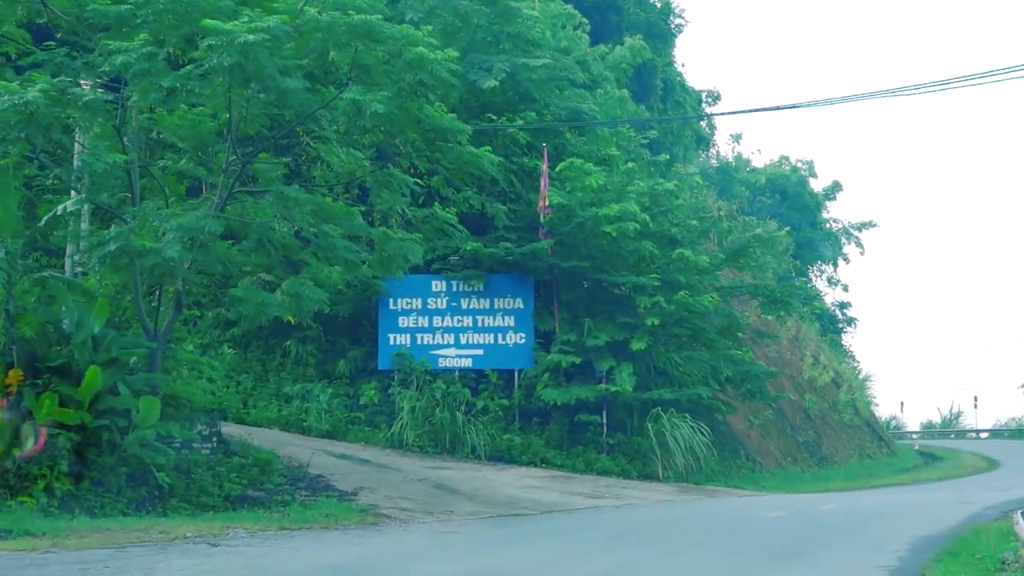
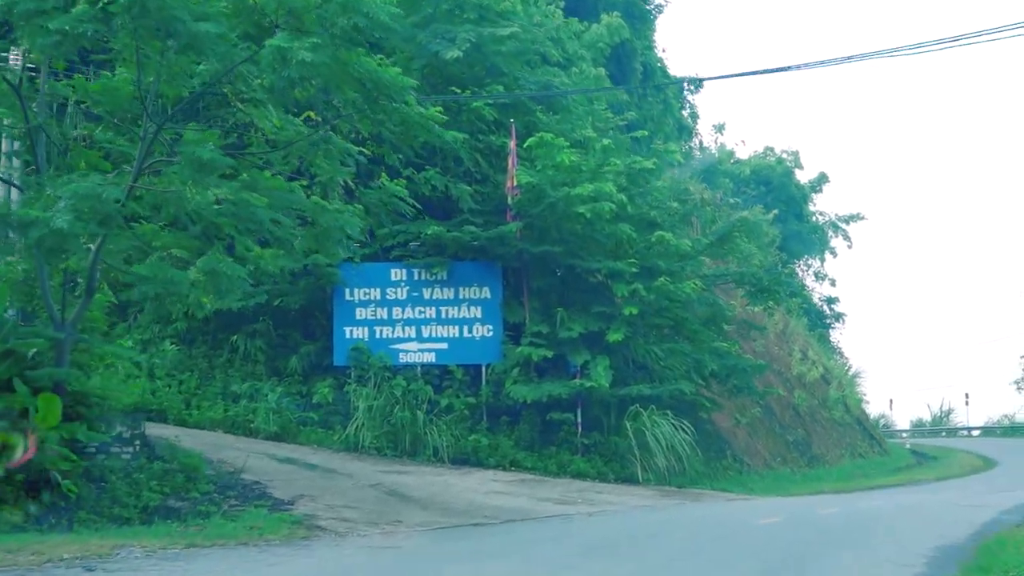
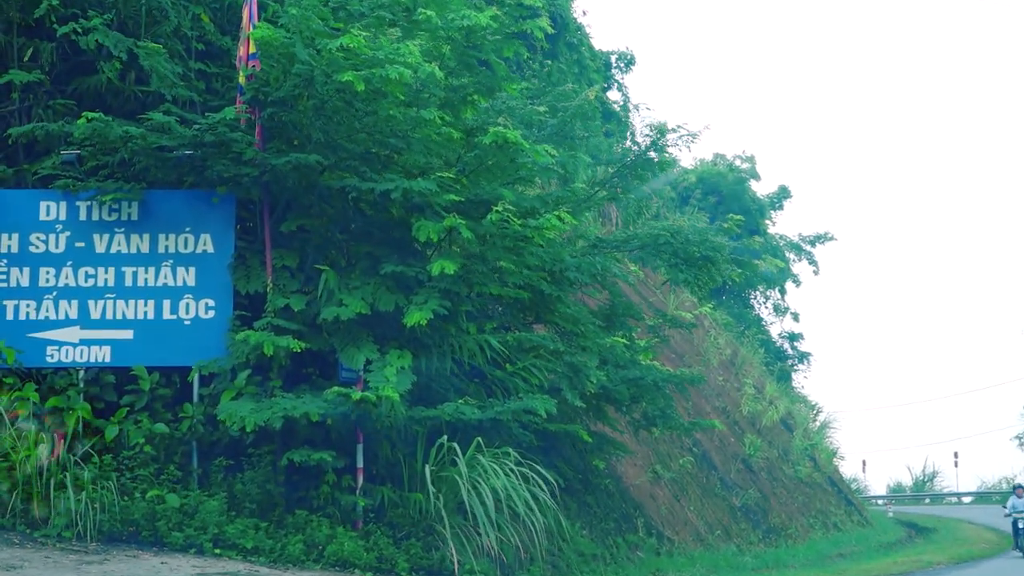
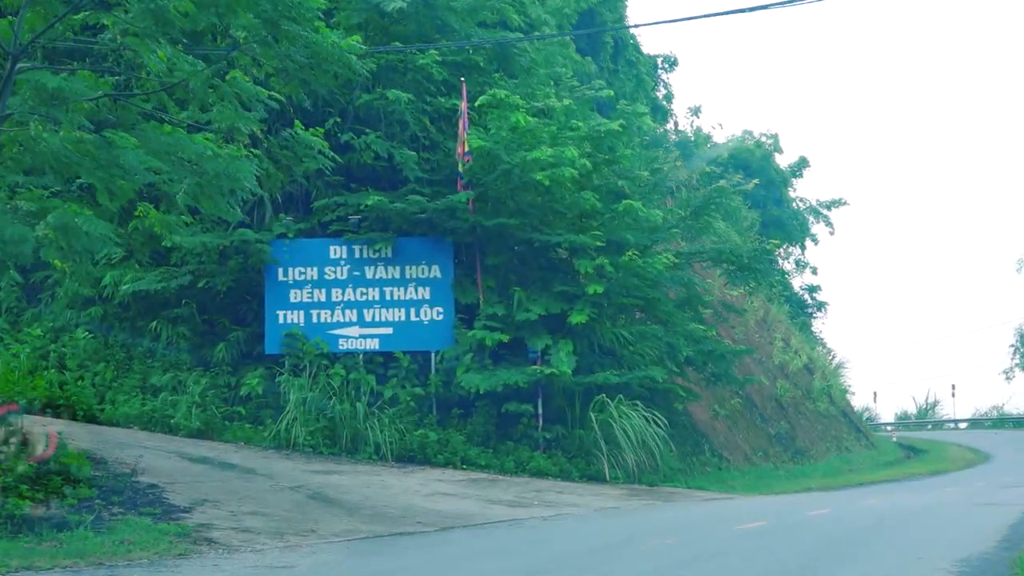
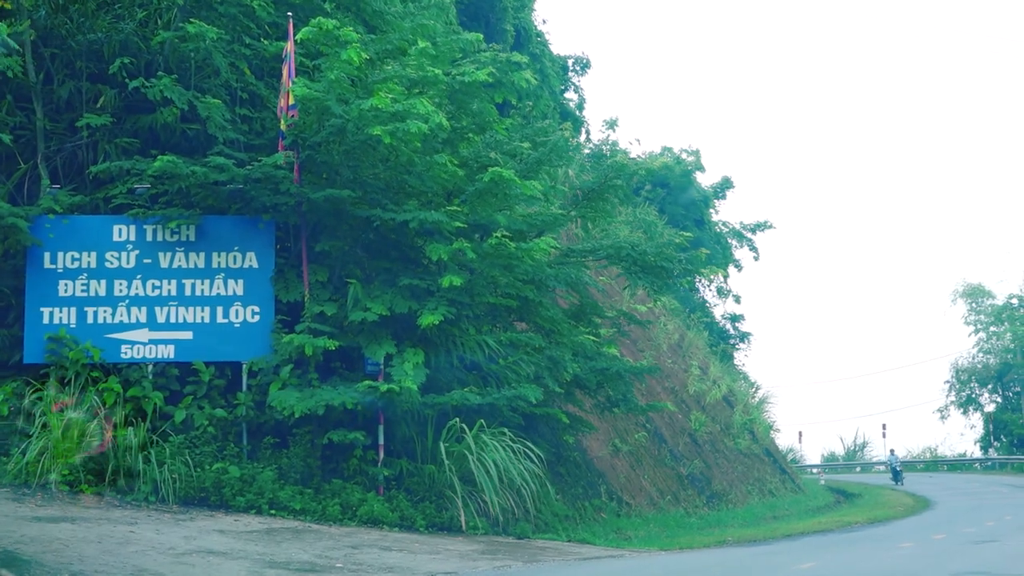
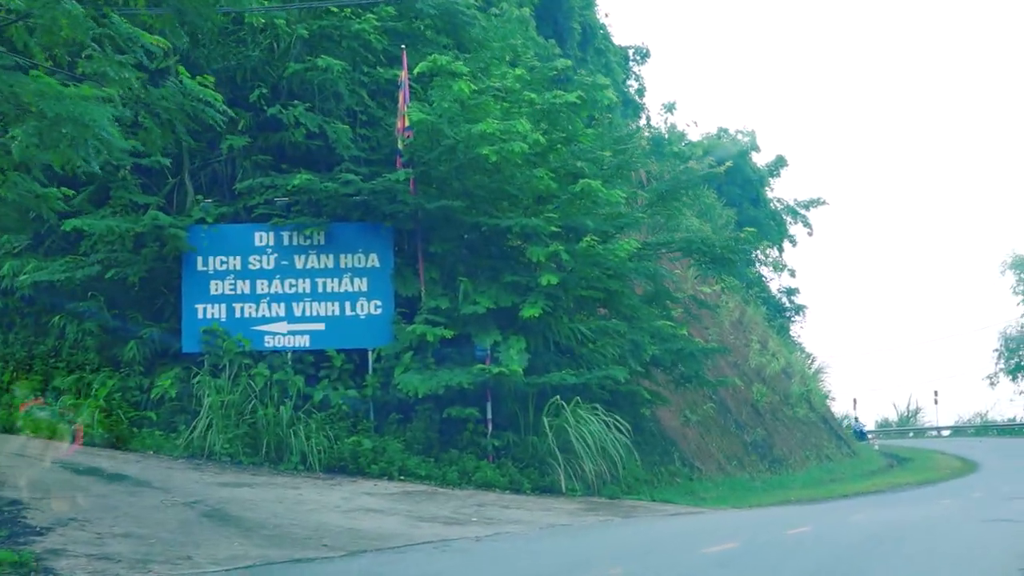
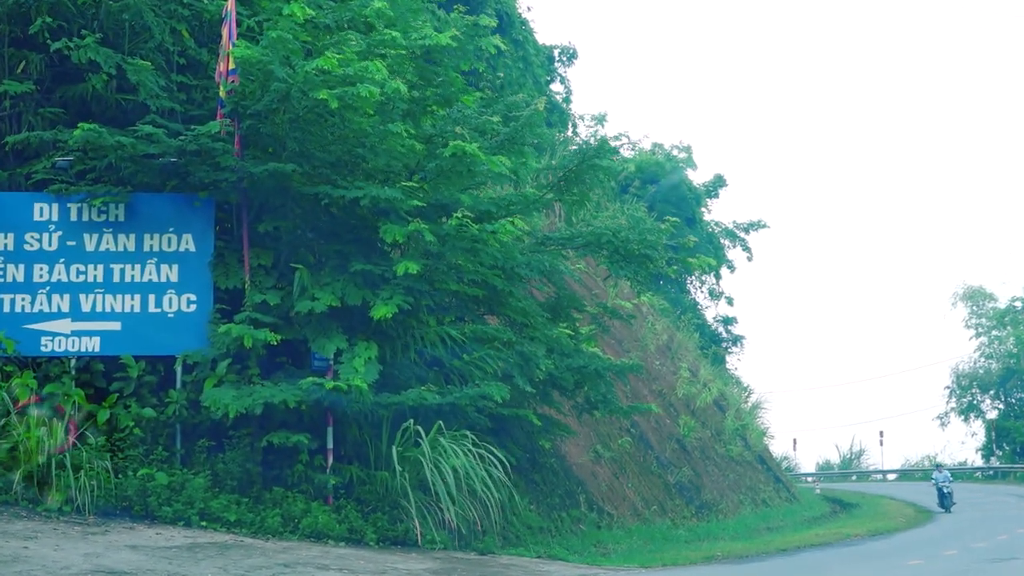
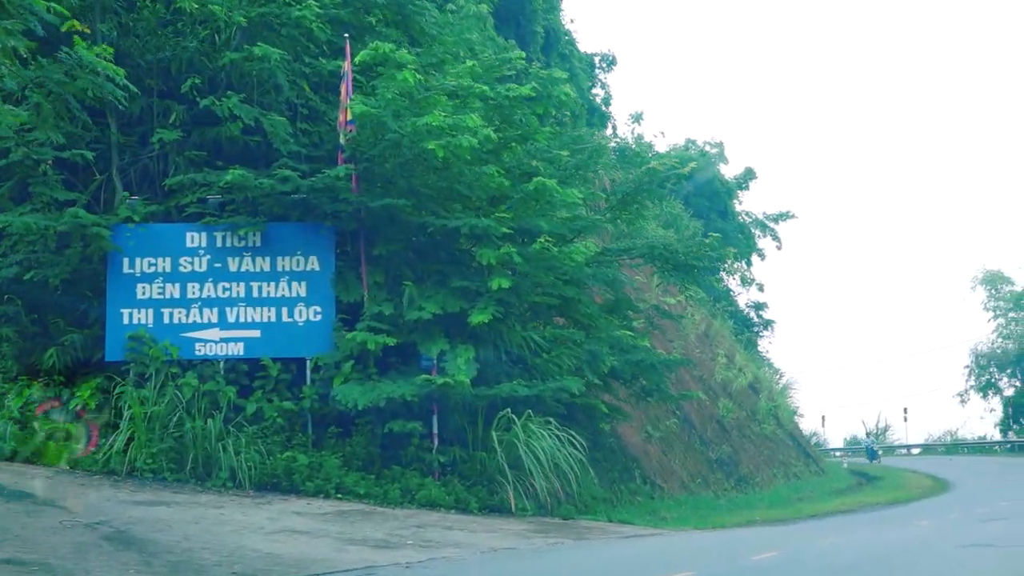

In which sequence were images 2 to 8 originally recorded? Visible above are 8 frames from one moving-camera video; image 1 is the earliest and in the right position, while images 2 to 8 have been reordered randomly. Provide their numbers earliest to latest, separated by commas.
2, 4, 6, 8, 5, 7, 3
